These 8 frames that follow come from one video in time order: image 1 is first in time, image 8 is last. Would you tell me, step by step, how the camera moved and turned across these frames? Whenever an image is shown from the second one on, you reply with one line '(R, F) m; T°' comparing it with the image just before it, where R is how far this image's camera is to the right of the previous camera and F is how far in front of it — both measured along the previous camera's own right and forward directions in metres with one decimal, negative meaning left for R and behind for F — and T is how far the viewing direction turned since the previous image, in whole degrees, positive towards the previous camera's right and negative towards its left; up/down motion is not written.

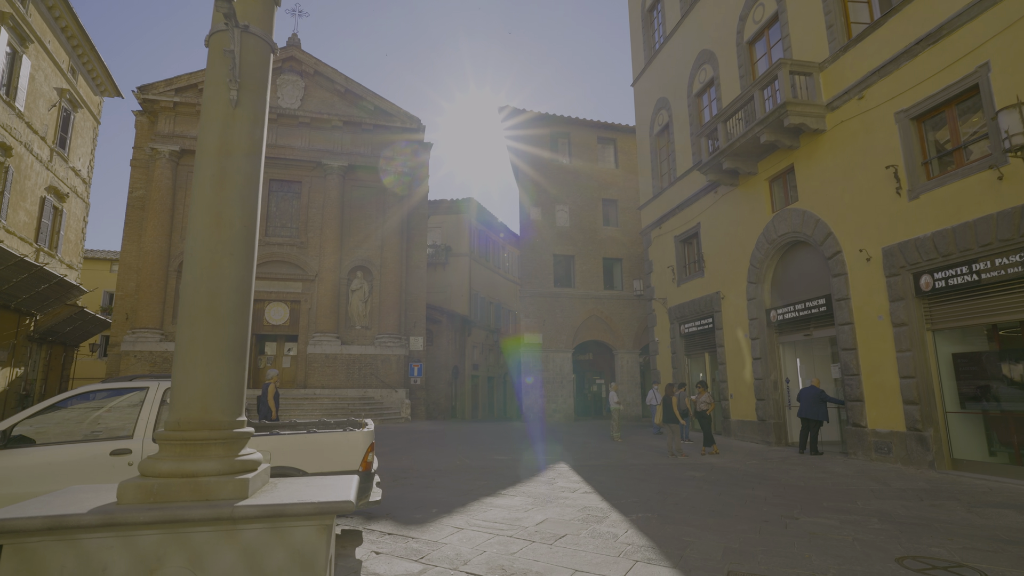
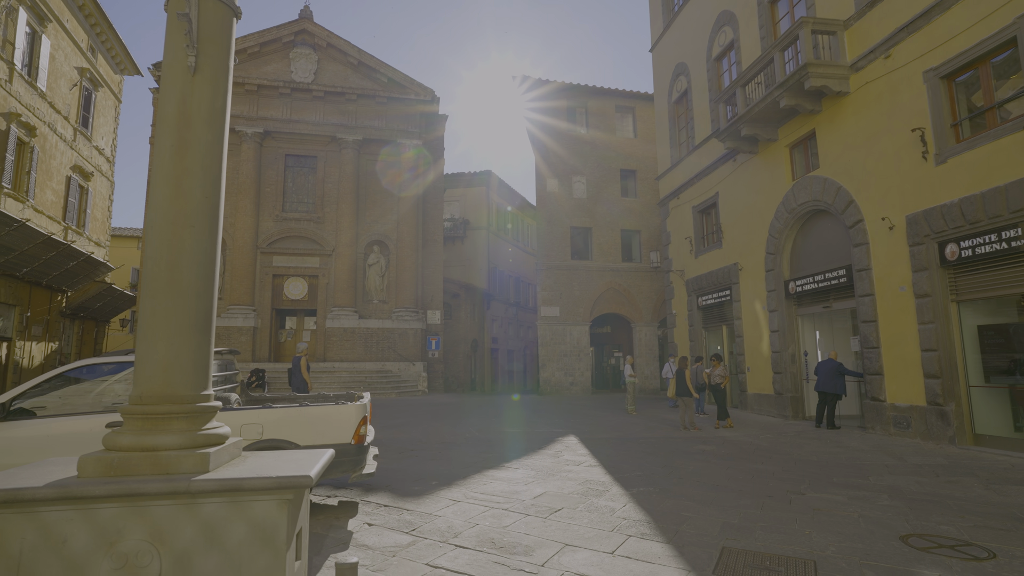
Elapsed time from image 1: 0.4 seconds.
(+0.3, +0.1) m; -2°
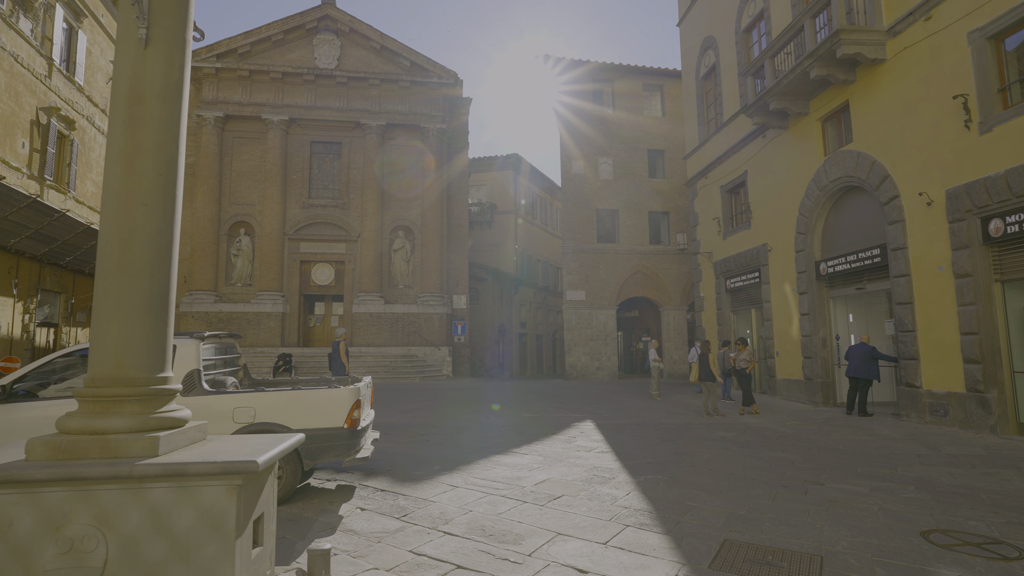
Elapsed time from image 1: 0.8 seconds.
(+0.4, +0.2) m; -3°
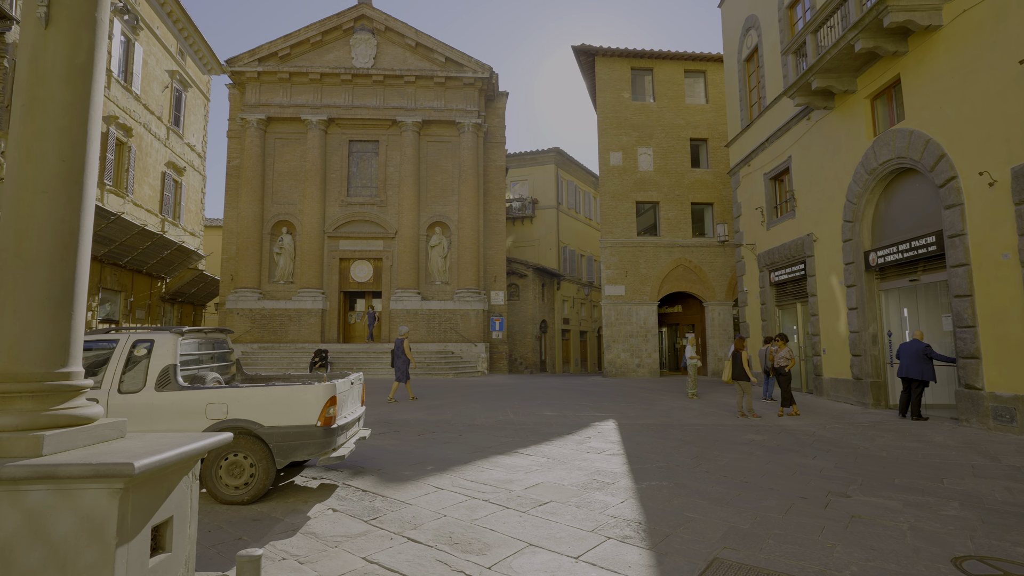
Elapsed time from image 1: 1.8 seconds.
(+0.6, +0.4) m; -5°
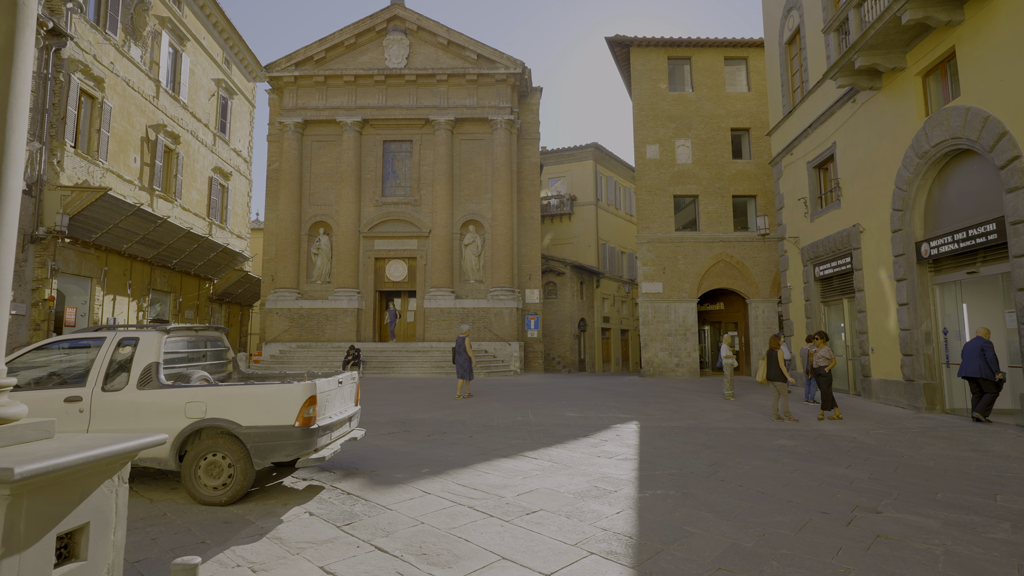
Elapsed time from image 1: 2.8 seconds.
(+0.5, +0.3) m; -5°
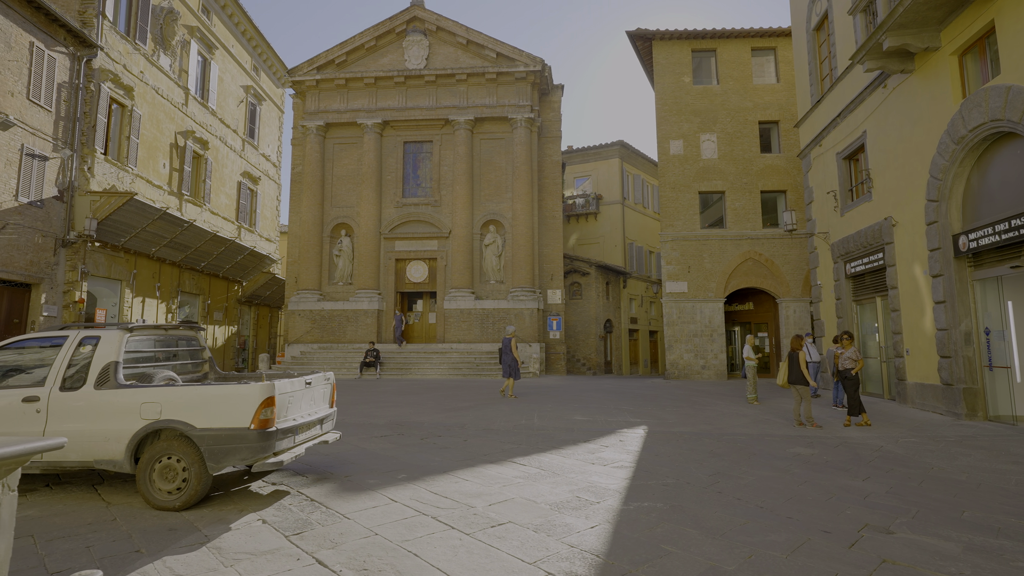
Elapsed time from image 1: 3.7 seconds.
(+0.6, +0.4) m; -4°
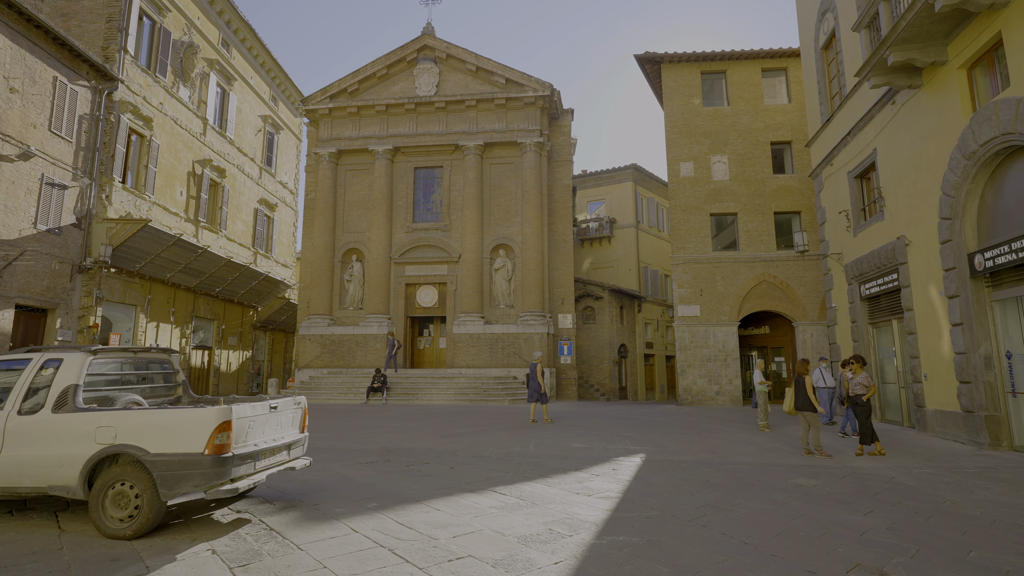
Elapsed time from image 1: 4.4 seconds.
(+0.5, +0.2) m; -2°
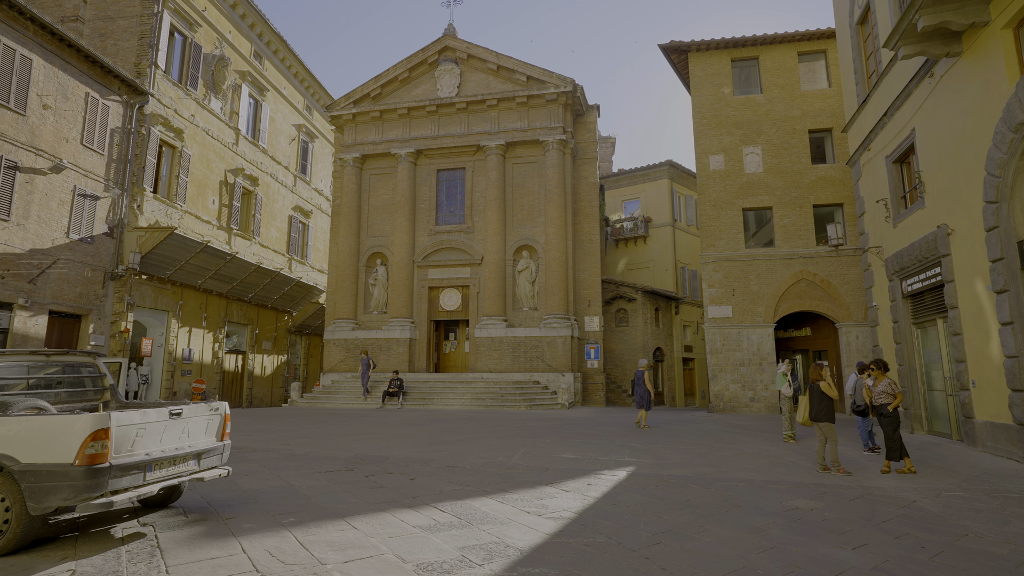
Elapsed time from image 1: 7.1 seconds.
(+1.1, +0.7) m; -5°
